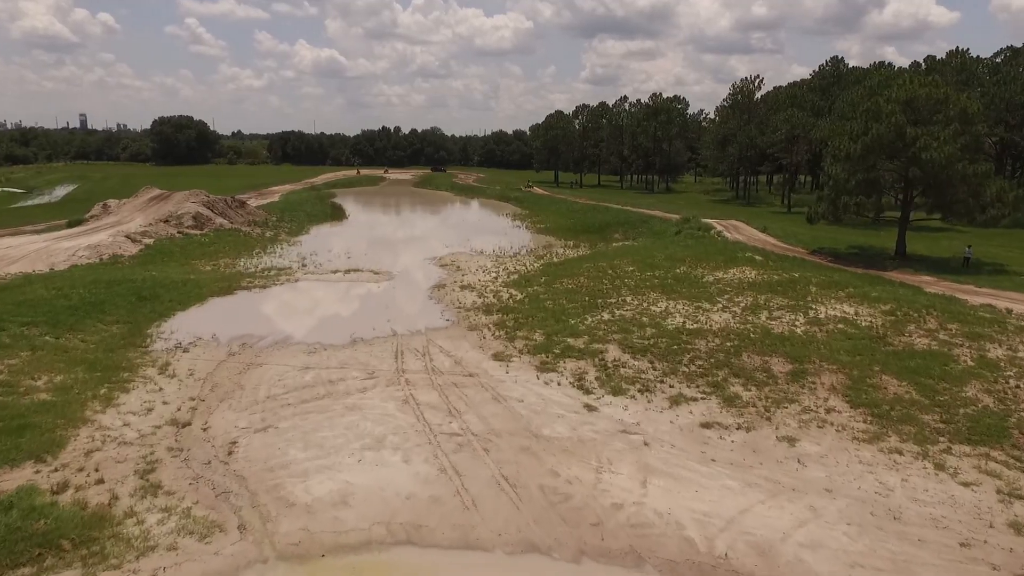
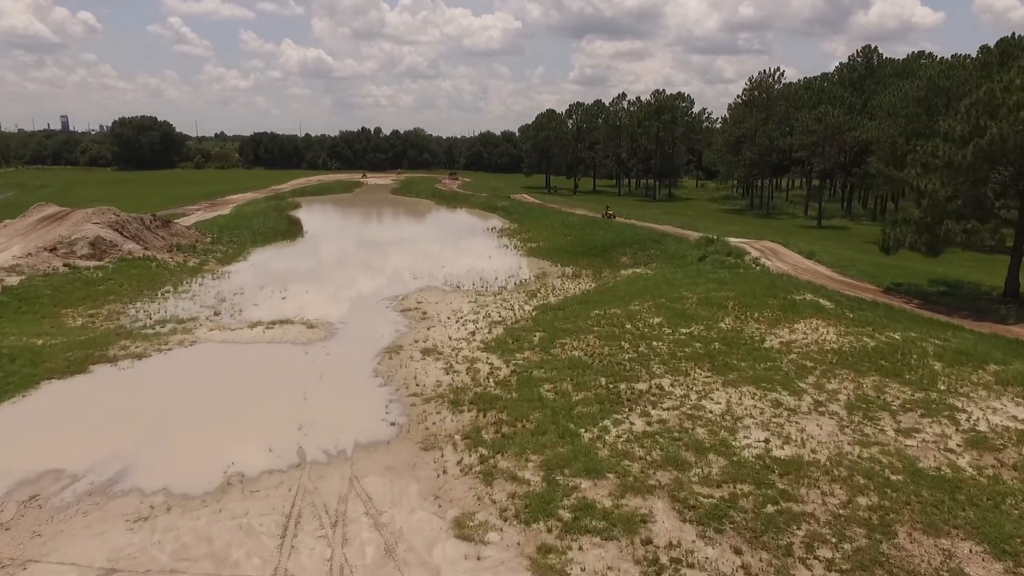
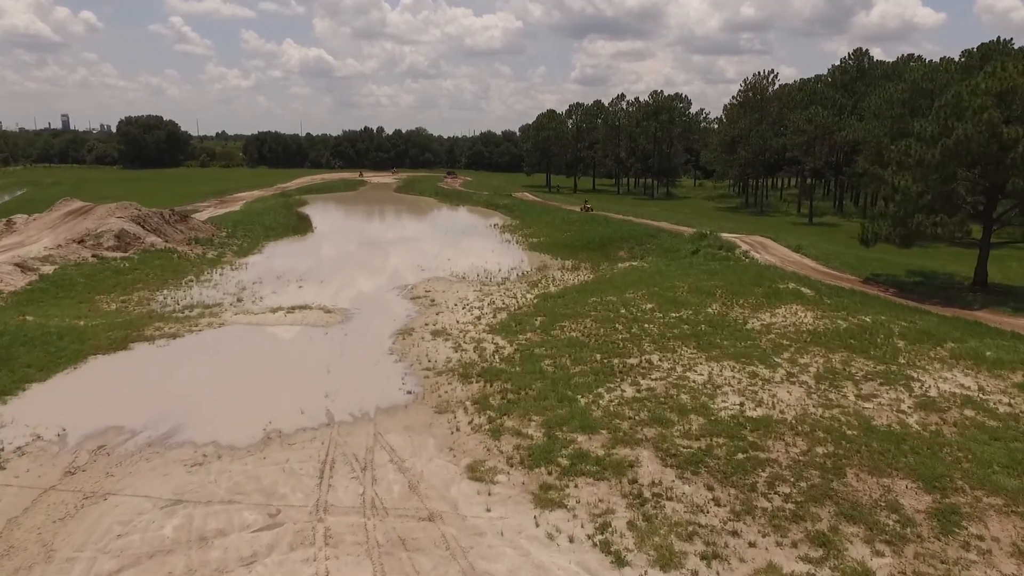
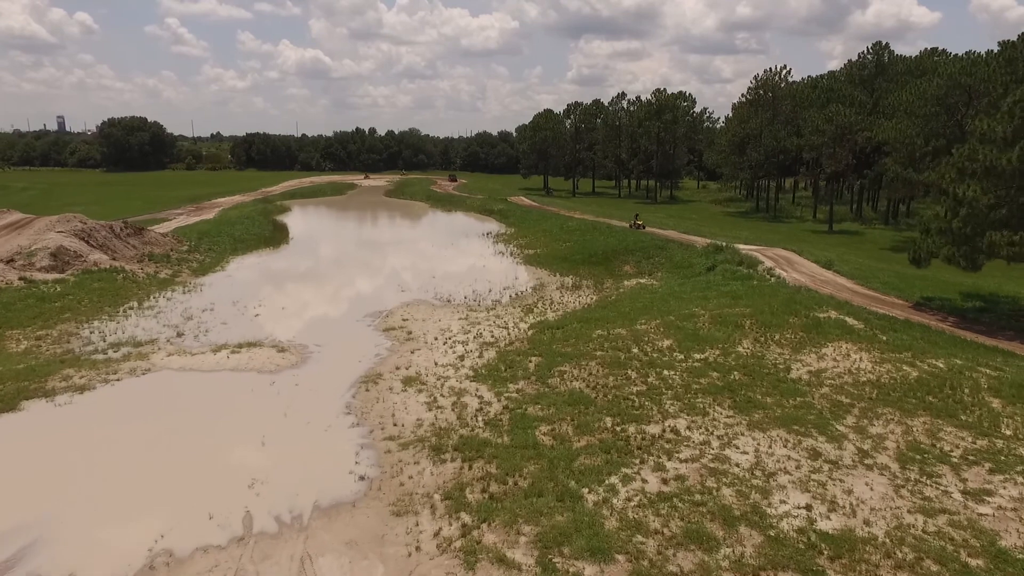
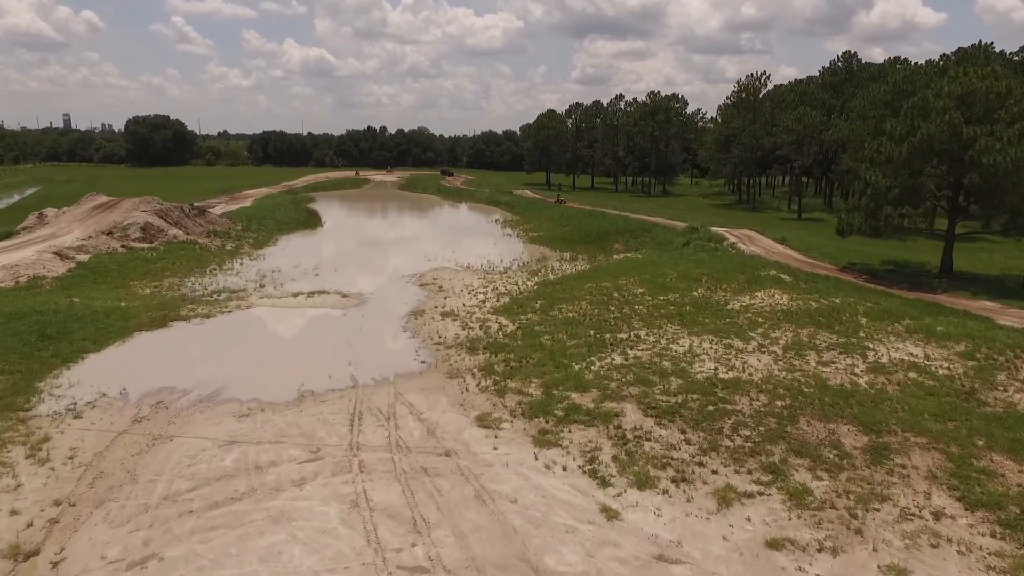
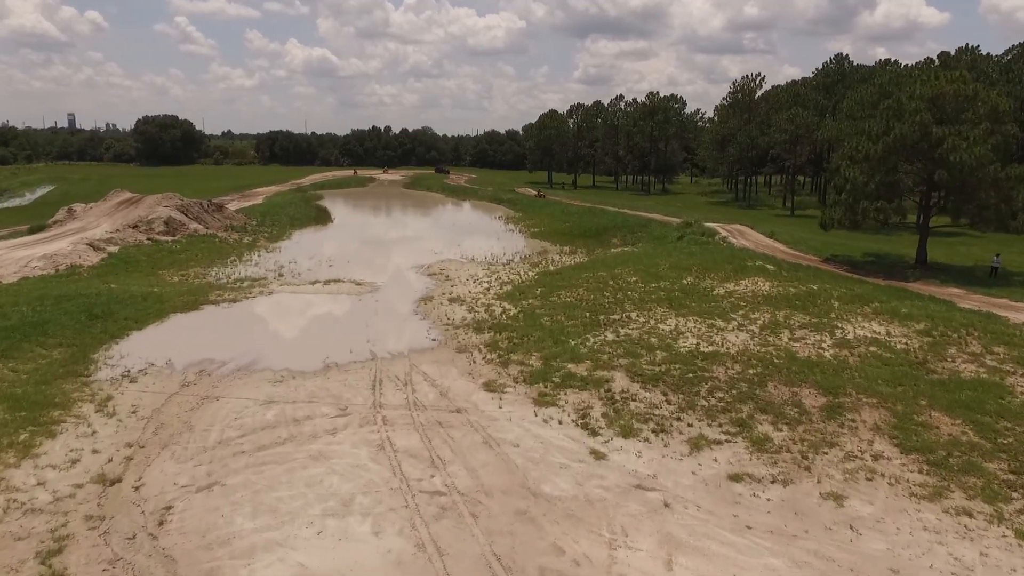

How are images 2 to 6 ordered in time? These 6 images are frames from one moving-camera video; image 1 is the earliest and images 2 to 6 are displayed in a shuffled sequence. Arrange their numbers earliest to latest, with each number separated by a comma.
6, 5, 3, 2, 4
